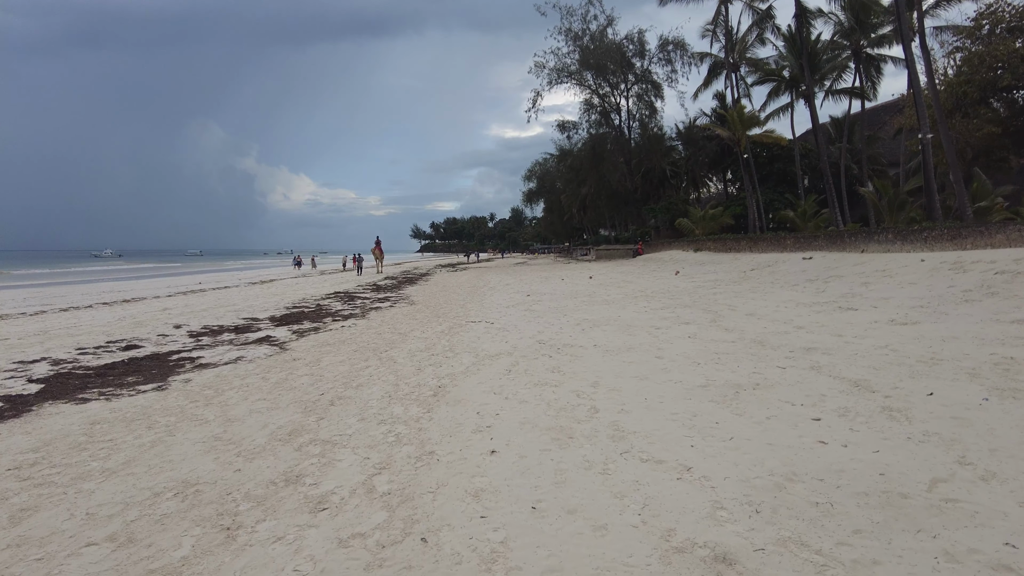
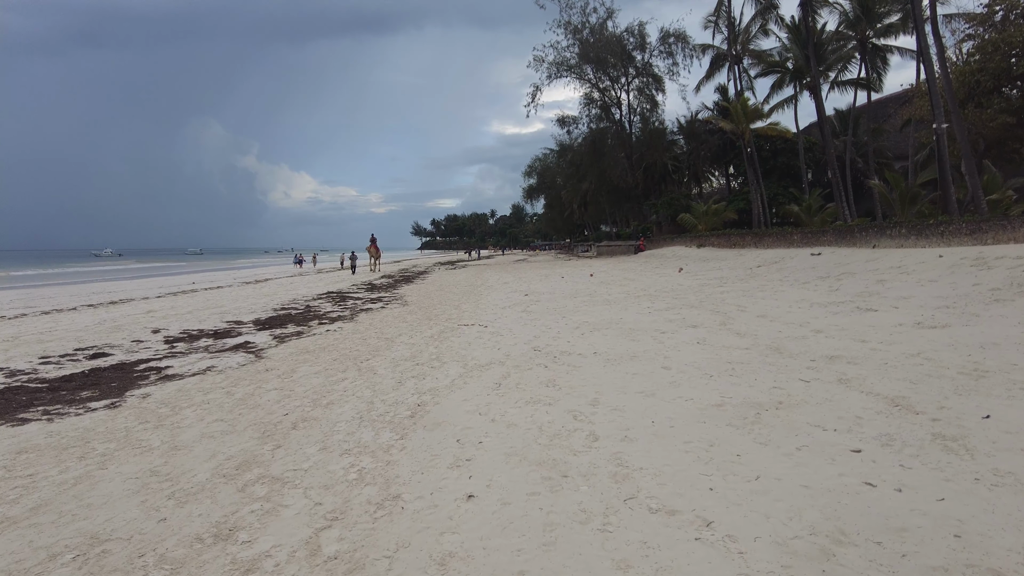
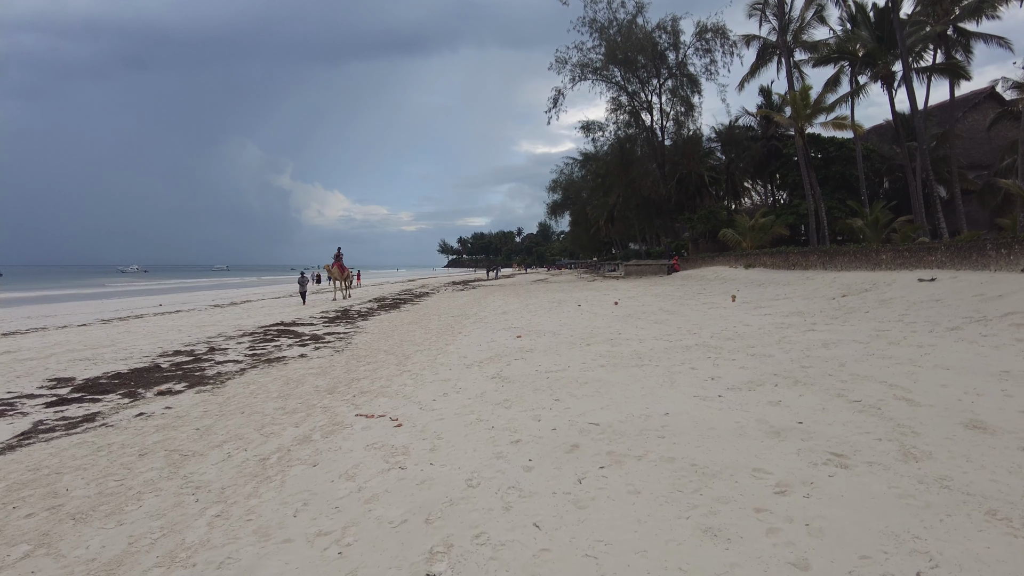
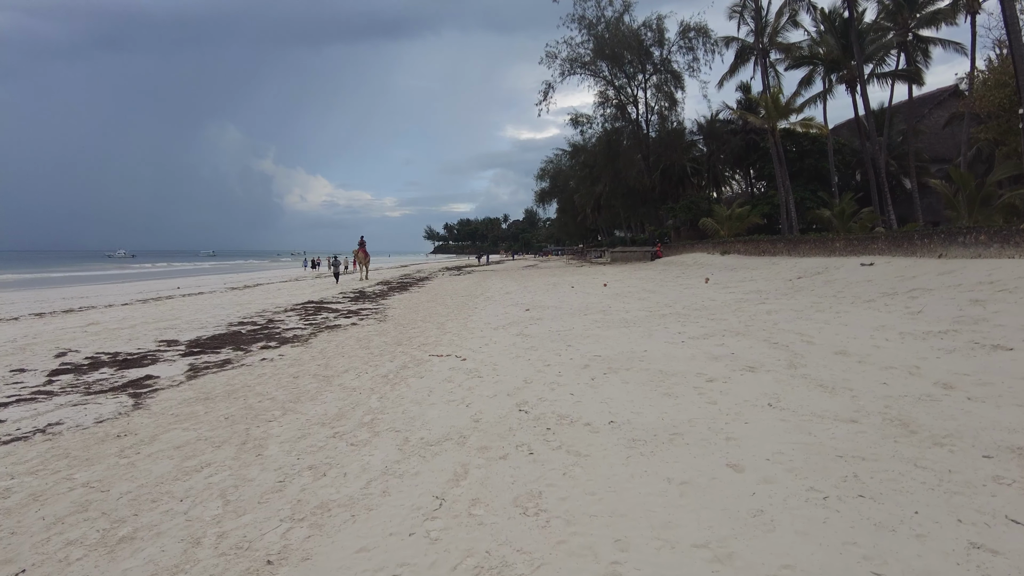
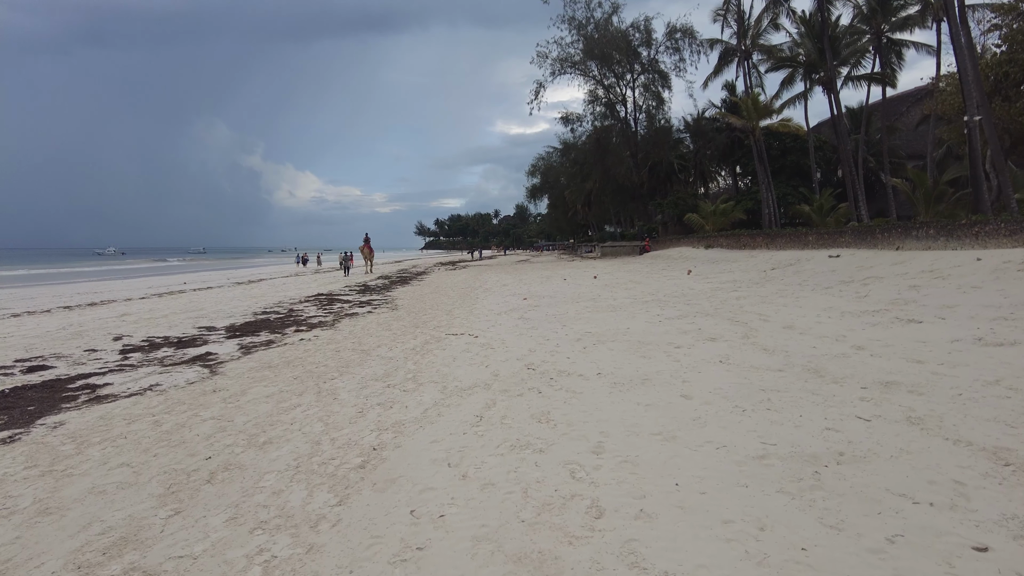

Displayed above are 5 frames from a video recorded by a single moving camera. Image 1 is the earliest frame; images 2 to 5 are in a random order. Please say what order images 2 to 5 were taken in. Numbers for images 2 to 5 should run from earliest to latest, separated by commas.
2, 5, 4, 3
